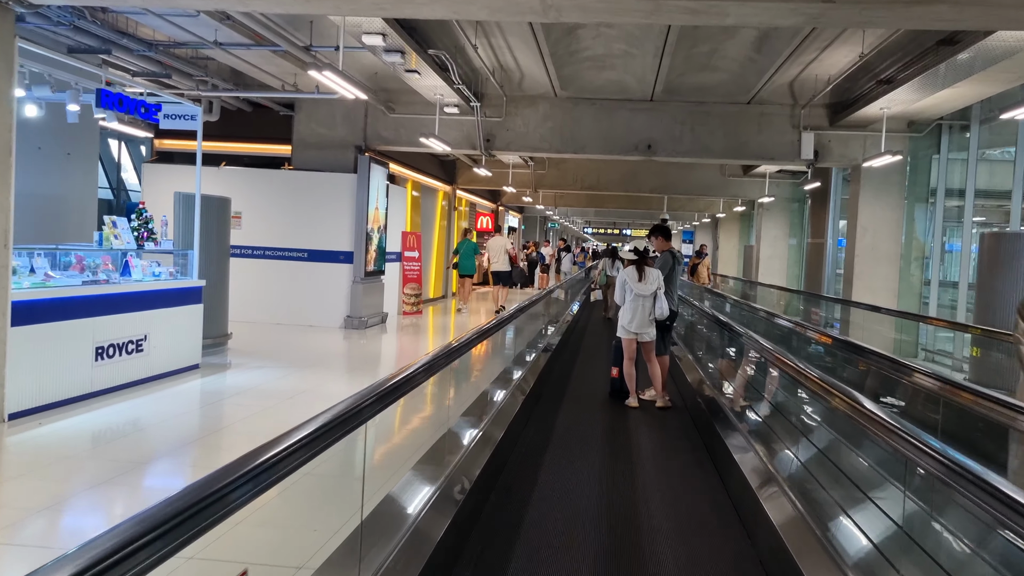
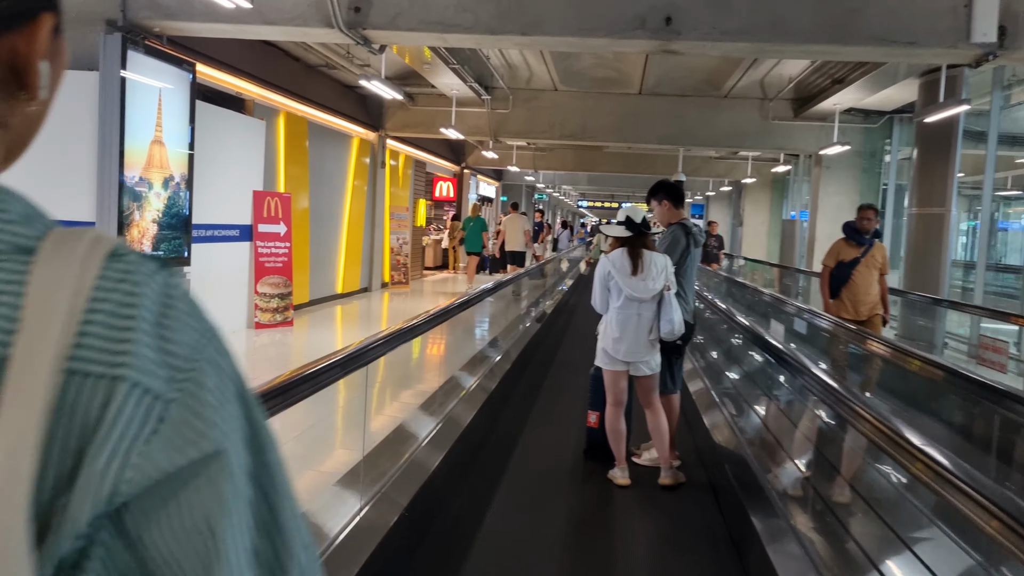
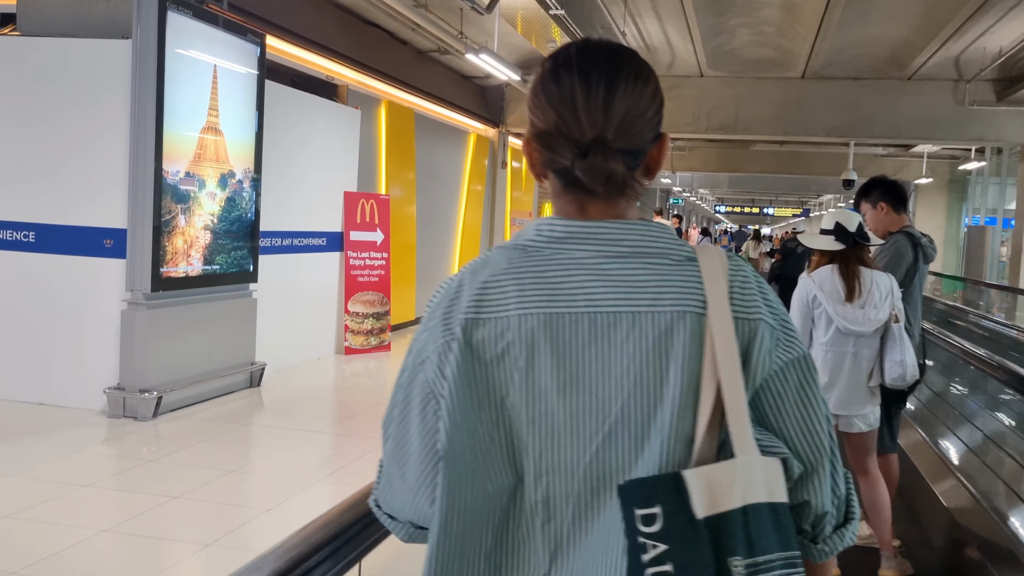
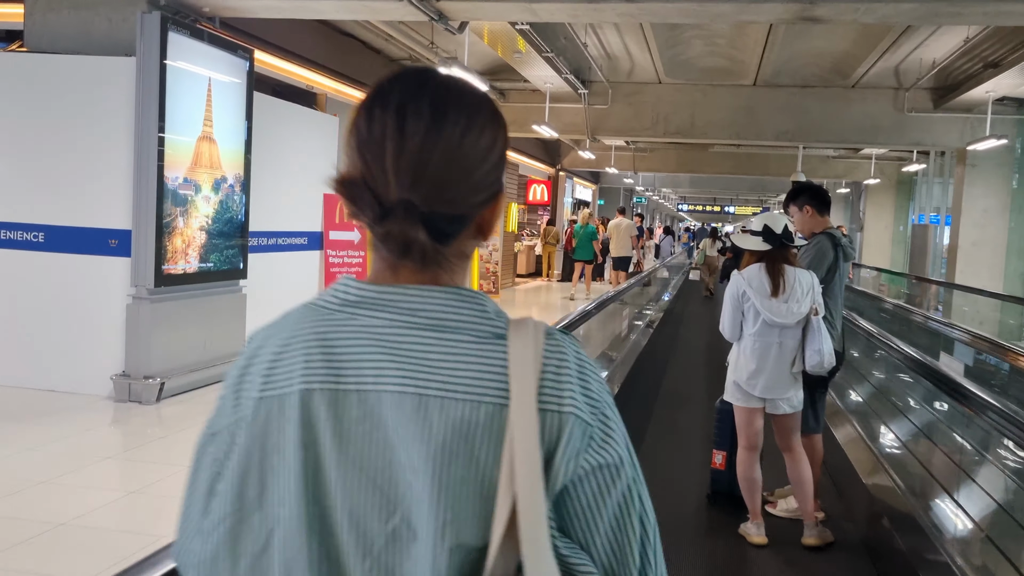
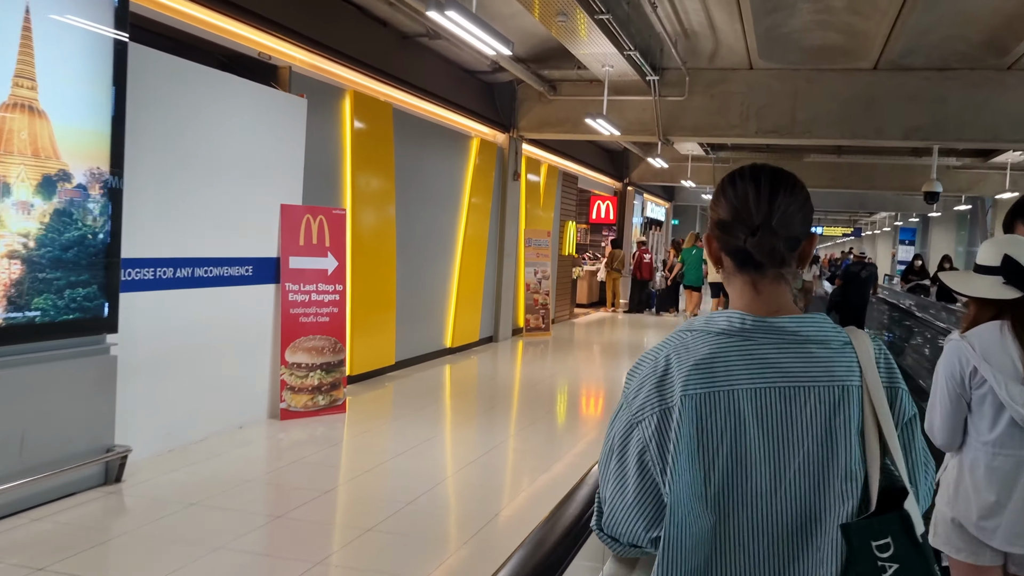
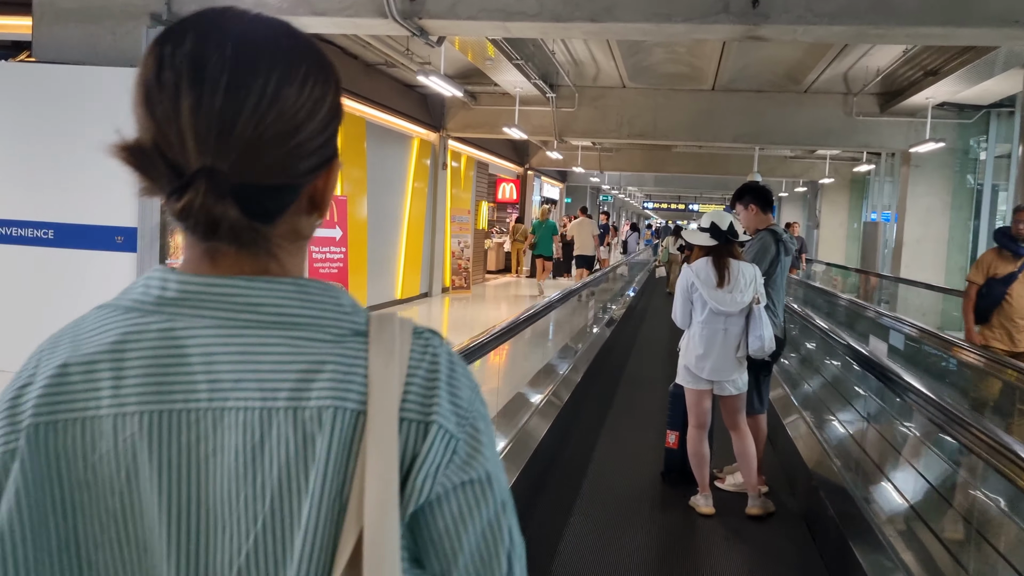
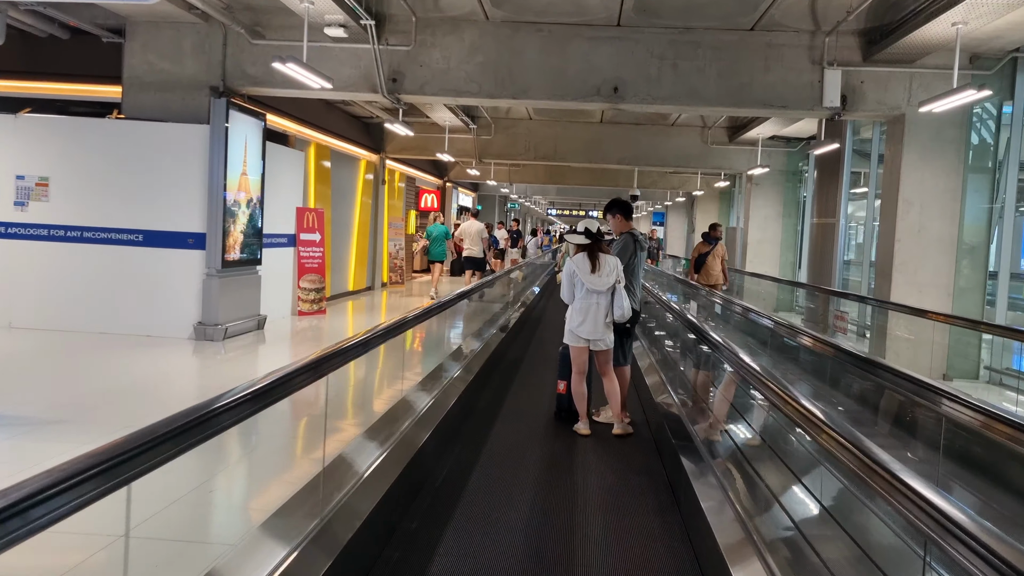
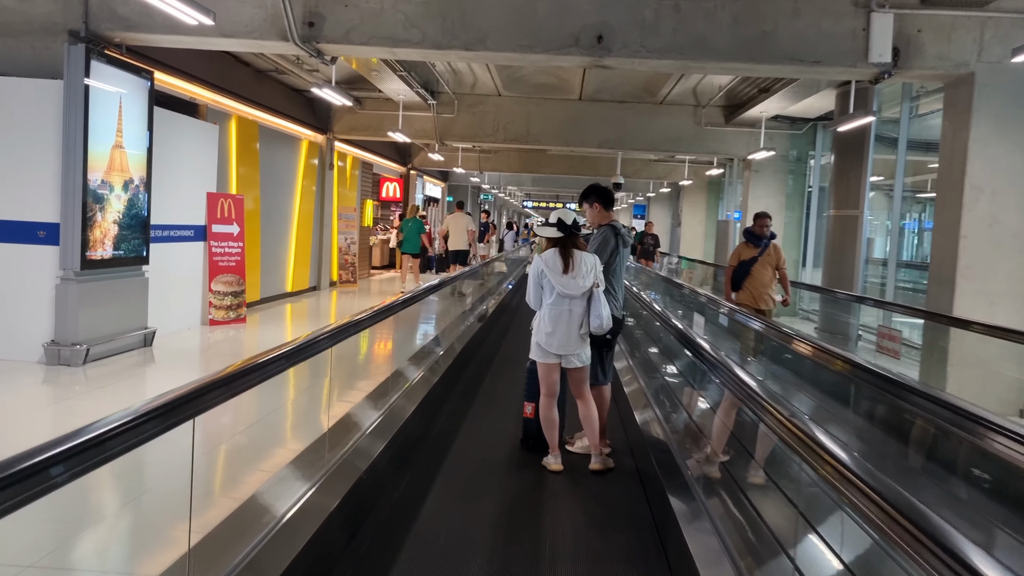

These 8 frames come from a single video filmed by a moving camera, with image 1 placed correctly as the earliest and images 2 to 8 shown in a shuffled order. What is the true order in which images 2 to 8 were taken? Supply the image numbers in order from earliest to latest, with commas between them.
7, 8, 2, 6, 4, 3, 5
